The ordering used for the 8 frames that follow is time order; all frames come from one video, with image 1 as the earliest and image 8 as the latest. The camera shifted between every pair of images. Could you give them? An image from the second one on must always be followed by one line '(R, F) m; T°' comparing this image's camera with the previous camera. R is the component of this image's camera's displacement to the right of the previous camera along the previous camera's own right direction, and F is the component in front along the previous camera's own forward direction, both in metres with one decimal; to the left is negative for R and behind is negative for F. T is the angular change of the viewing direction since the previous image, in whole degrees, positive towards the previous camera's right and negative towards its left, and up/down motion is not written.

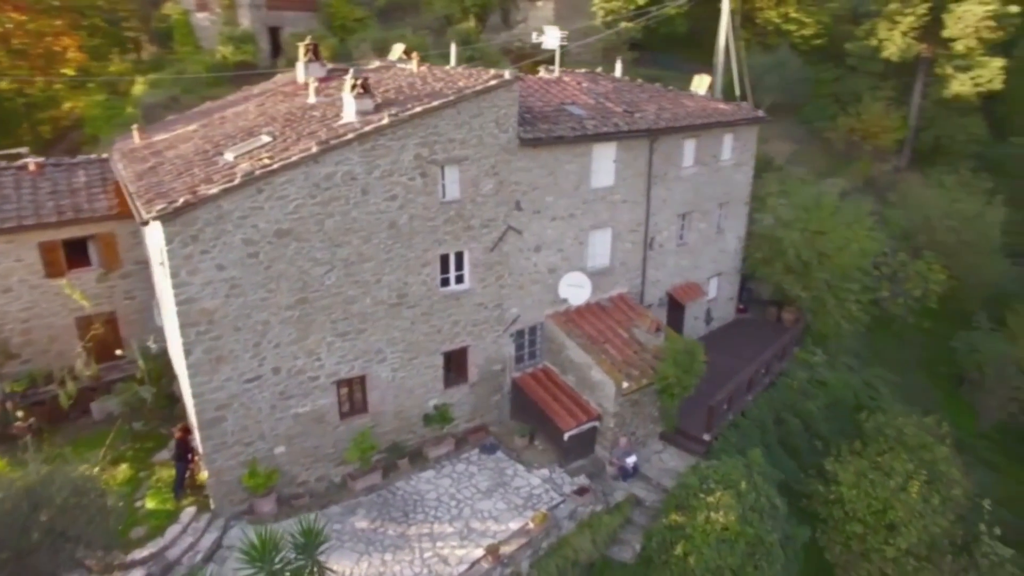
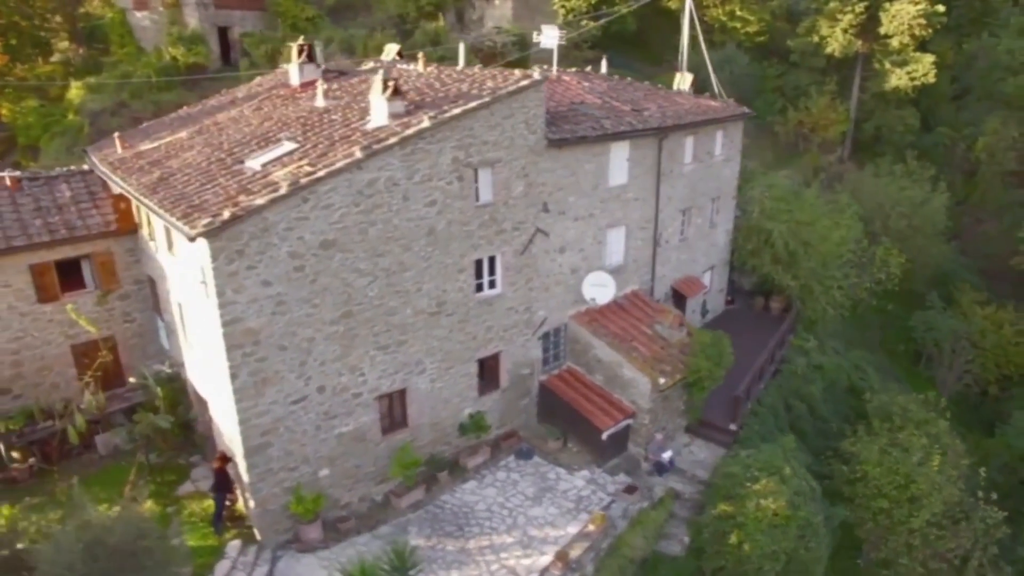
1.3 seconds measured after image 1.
(-2.6, +0.6) m; +6°
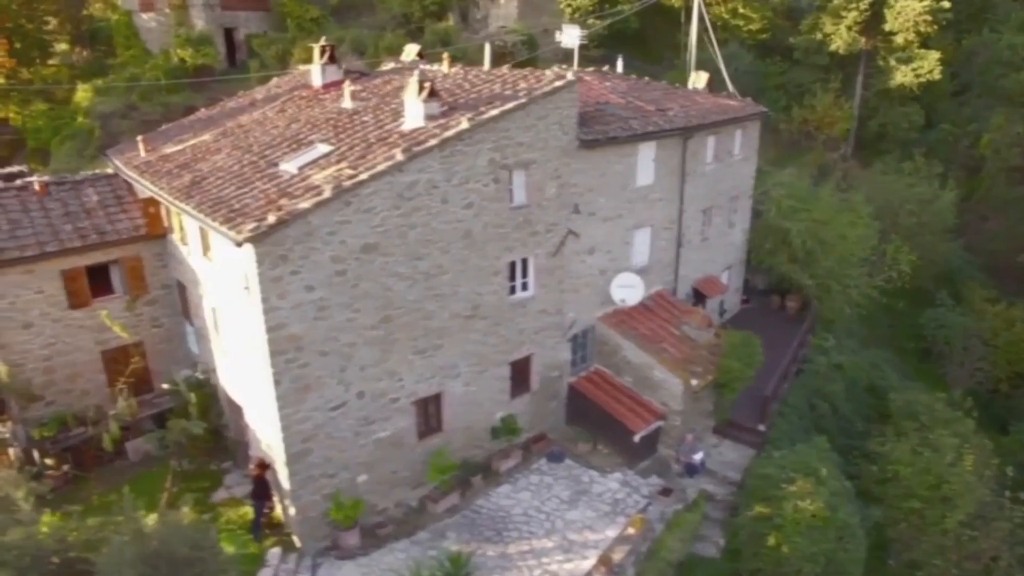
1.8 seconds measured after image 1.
(-0.9, +0.1) m; +1°
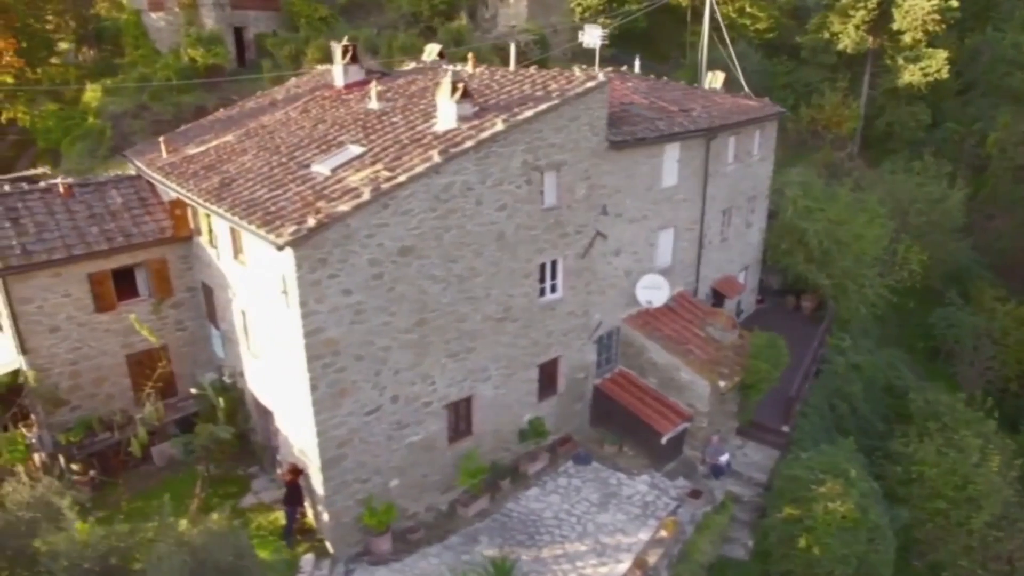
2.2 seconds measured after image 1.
(-0.7, +0.1) m; +1°
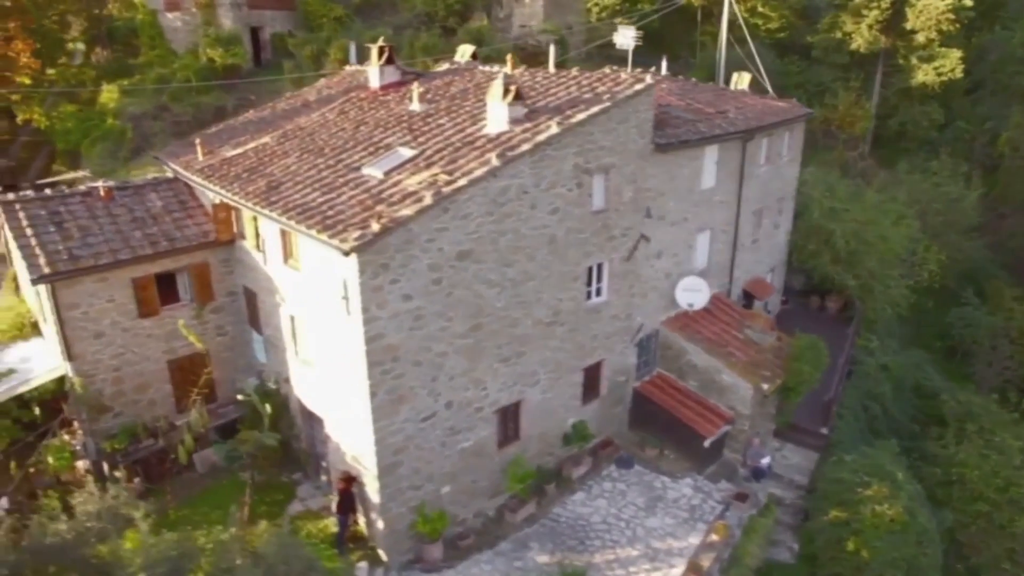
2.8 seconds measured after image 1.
(-1.1, +0.1) m; +1°
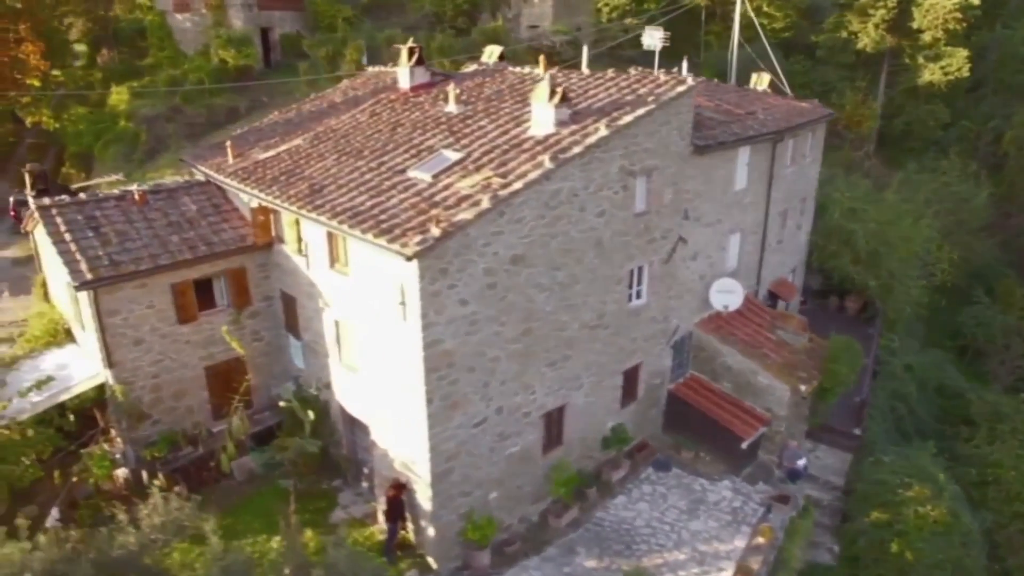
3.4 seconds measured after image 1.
(-1.1, +0.1) m; +1°
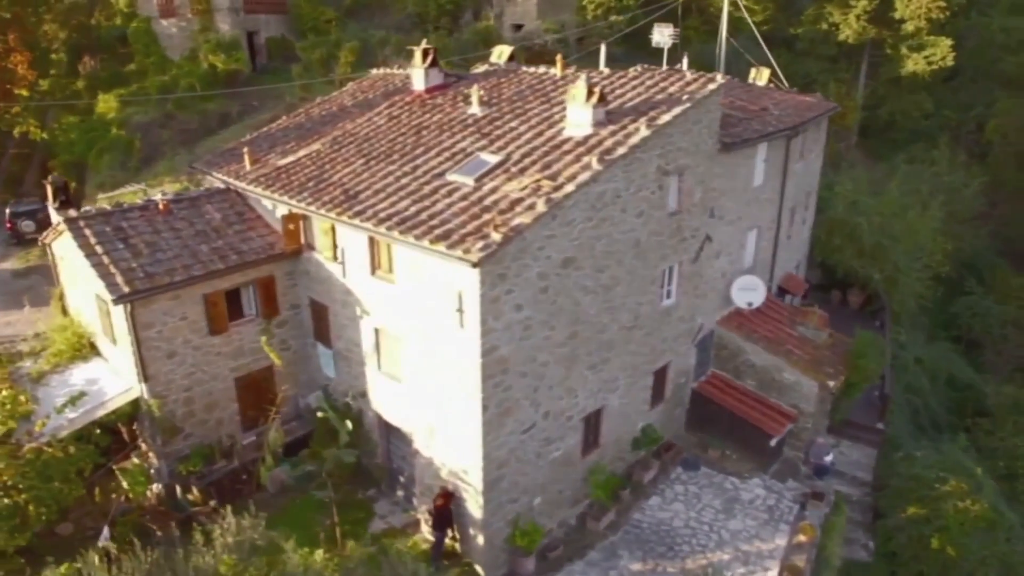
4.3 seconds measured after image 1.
(-1.4, +0.2) m; +3°
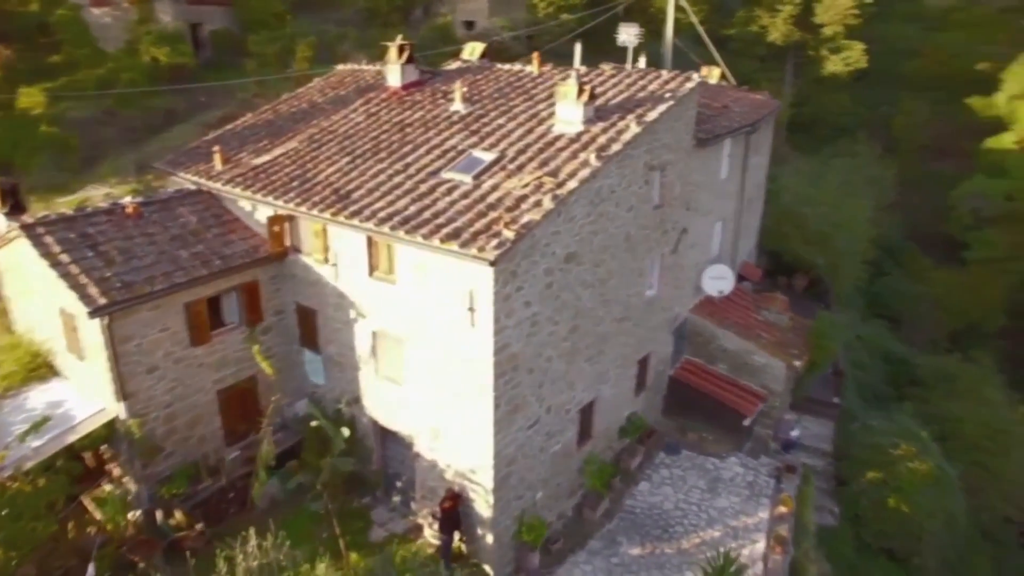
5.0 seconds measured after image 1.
(-1.3, -0.2) m; +5°
